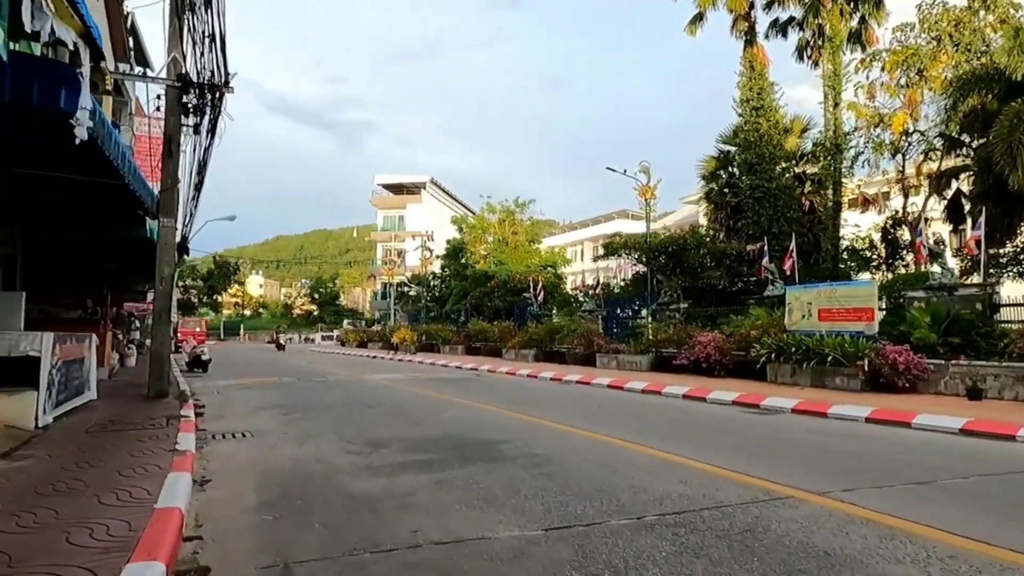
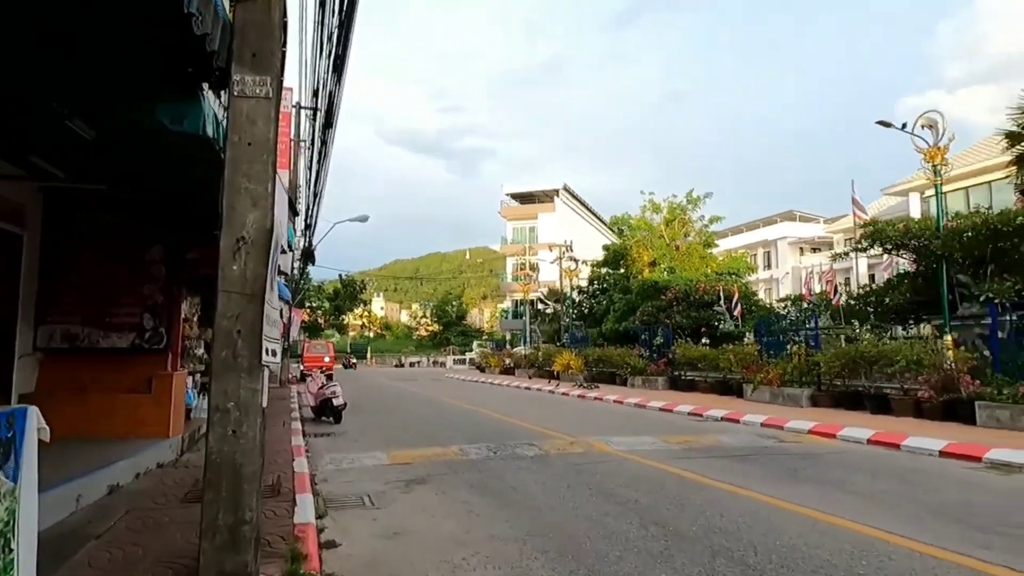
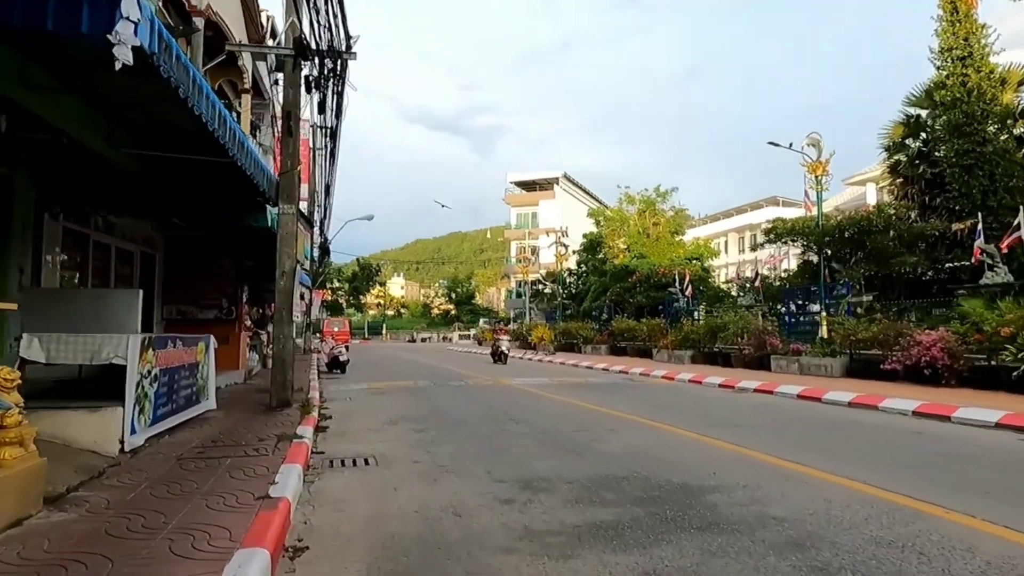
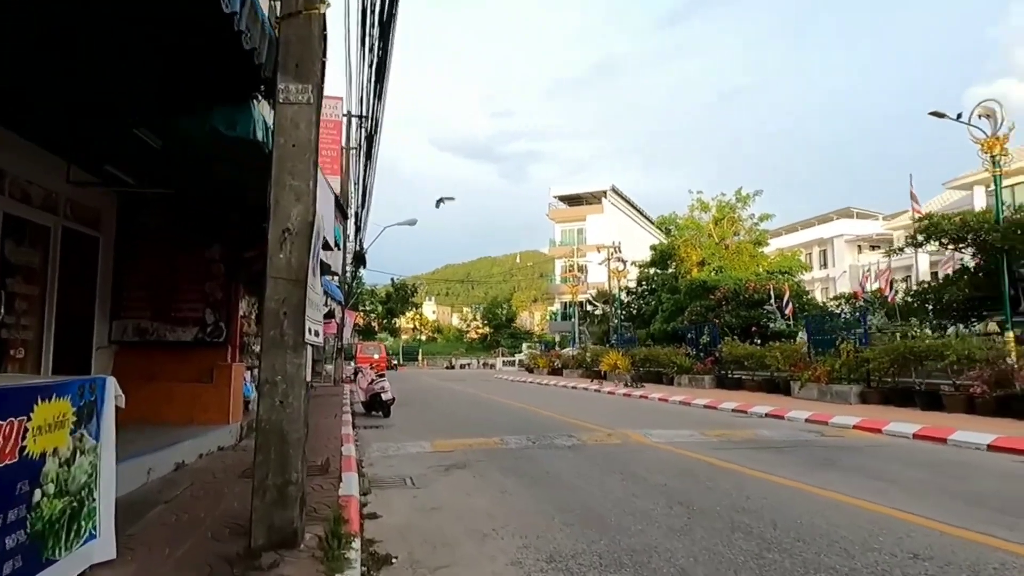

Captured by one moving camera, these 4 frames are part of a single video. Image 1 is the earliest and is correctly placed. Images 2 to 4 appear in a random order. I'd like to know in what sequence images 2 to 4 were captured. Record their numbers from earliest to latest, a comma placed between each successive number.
3, 4, 2
